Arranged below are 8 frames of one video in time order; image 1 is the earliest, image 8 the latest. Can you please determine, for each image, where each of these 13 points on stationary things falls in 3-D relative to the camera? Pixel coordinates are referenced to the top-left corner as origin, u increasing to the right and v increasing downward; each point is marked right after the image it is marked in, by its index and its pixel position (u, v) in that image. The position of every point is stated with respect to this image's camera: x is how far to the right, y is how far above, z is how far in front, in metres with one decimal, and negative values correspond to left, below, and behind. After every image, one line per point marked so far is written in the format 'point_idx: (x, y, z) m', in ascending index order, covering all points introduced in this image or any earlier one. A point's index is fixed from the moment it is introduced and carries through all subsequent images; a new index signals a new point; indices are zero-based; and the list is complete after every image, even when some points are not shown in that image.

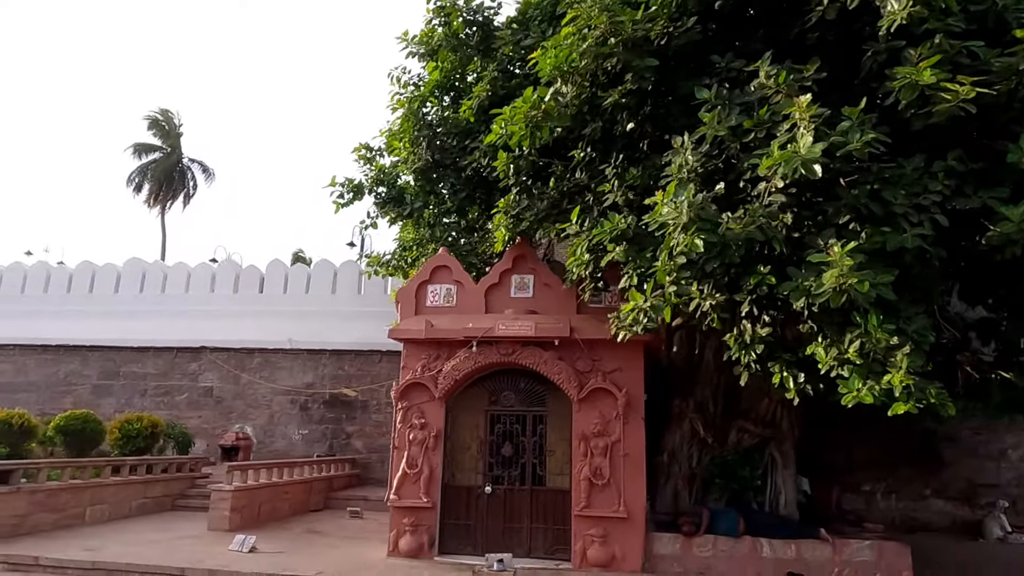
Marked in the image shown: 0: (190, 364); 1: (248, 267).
0: (-5.4, -1.3, +11.2) m
1: (-4.7, +0.4, +11.8) m
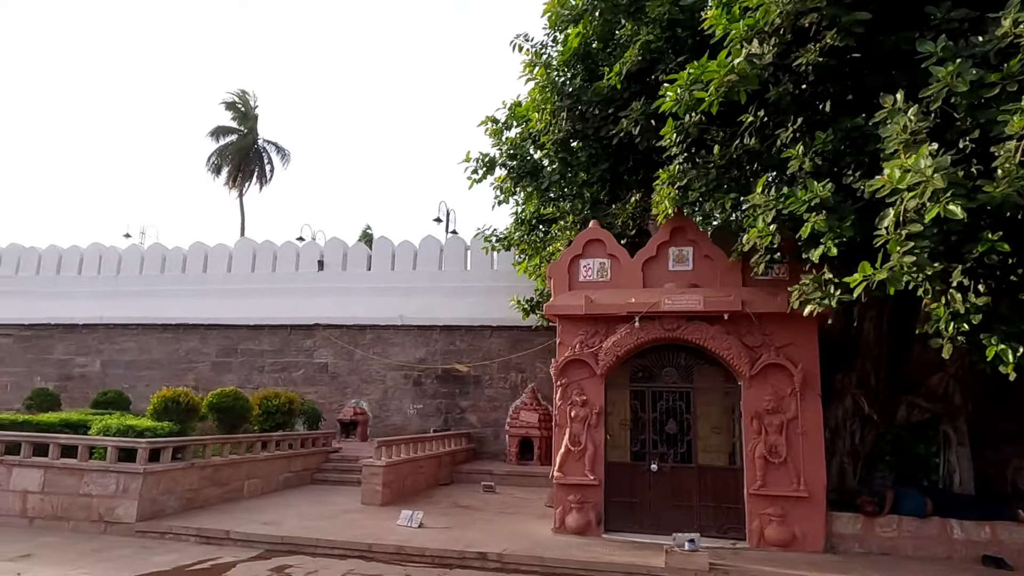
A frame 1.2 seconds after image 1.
0: (-3.6, -0.9, +11.5) m
1: (-2.8, +0.8, +11.9) m
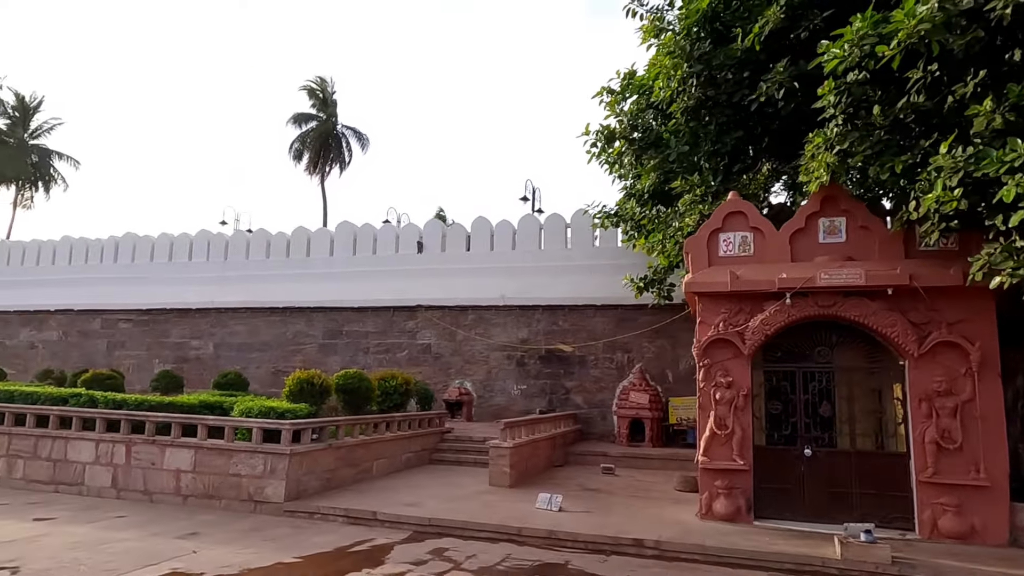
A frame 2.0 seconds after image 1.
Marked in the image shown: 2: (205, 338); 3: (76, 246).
0: (-1.8, -0.6, +11.6) m
1: (-1.0, +1.1, +11.8) m
2: (-5.9, -1.0, +12.6) m
3: (-9.4, +0.9, +14.3) m
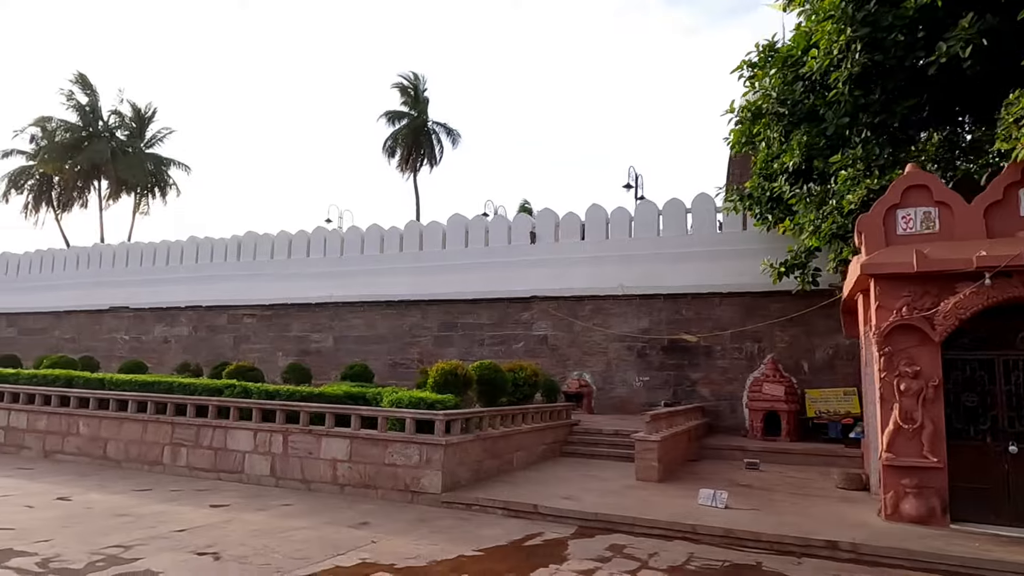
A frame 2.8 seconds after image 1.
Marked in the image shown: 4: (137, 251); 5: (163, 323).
0: (+0.2, -0.4, +11.5) m
1: (+1.0, +1.3, +11.6) m
2: (-3.7, -0.9, +13.0) m
3: (-7.0, +1.0, +15.0) m
4: (-8.9, +0.9, +15.7) m
5: (-7.7, -0.8, +14.7) m
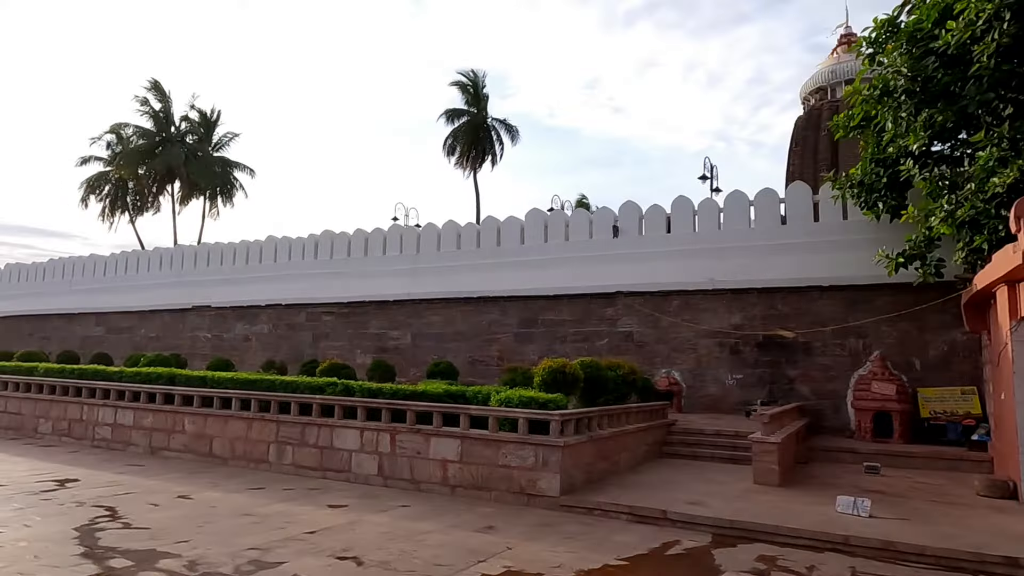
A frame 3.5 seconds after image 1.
0: (+1.6, -0.4, +11.2) m
1: (+2.4, +1.4, +11.3) m
2: (-2.1, -0.8, +13.0) m
3: (-5.3, +1.0, +15.3) m
4: (-7.2, +0.9, +16.1) m
5: (-6.1, -0.8, +15.0) m
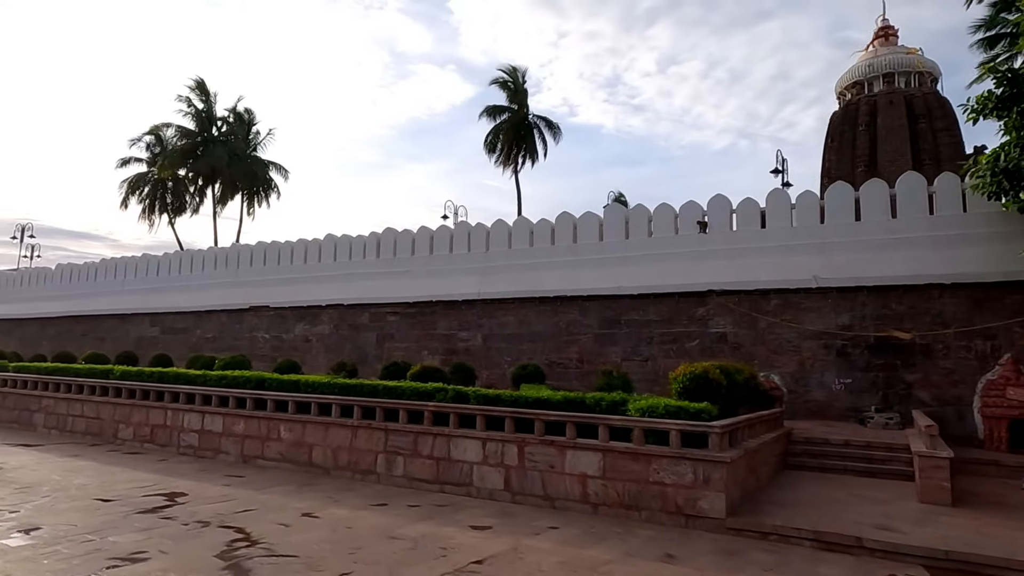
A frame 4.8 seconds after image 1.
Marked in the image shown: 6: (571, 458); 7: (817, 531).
0: (+2.9, -0.3, +10.6) m
1: (+3.7, +1.4, +10.6) m
2: (-0.7, -0.8, +12.5) m
3: (-3.9, +1.0, +14.9) m
4: (-5.6, +0.9, +15.8) m
5: (-4.6, -0.7, +14.6) m
6: (+0.5, -1.4, +5.5) m
7: (+2.1, -1.7, +4.6) m
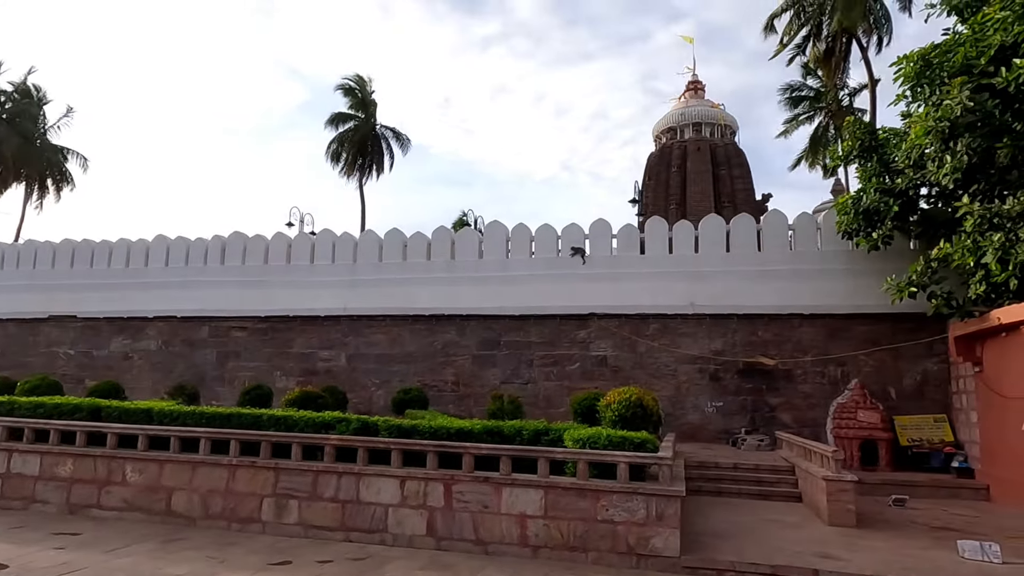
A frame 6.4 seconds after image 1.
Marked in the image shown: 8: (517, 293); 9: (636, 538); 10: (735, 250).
0: (+1.1, -0.7, +10.5) m
1: (+1.8, +1.0, +10.8) m
2: (-3.0, -1.0, +11.4) m
3: (-6.6, +0.8, +12.9) m
4: (-8.5, +0.8, +13.4) m
5: (-7.3, -0.9, +12.4) m
6: (0.0, -1.6, +5.0) m
7: (+1.8, -1.9, +4.5) m
8: (+0.1, -0.1, +10.9) m
9: (+0.9, -1.8, +4.7) m
10: (+3.5, +0.6, +10.3) m
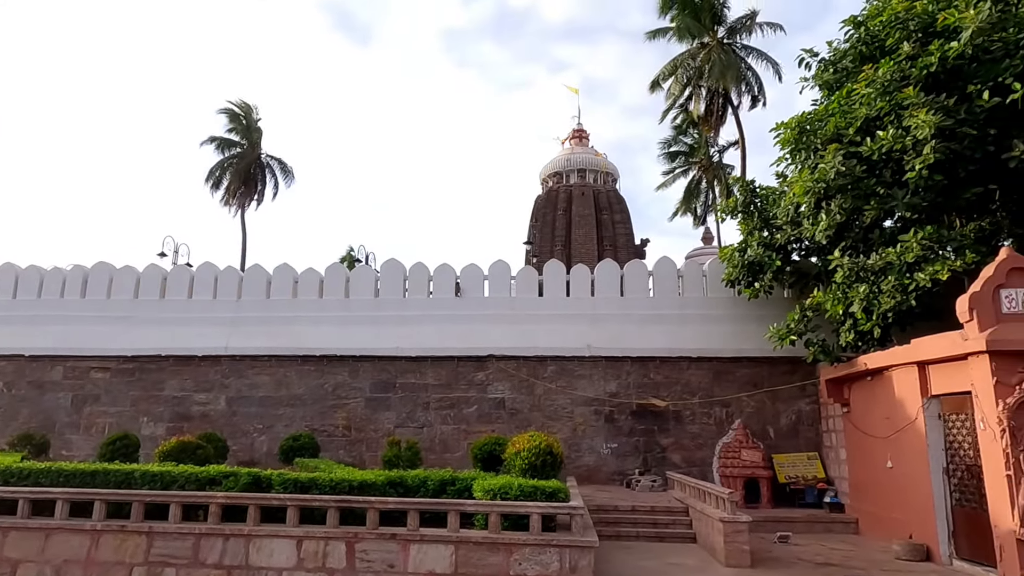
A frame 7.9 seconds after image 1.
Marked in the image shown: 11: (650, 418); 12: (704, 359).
0: (-0.6, -1.3, +10.4) m
1: (+0.2, +0.3, +10.9) m
2: (-4.7, -1.6, +10.6) m
3: (-8.5, +0.2, +11.5) m
4: (-10.5, +0.2, +11.6) m
5: (-9.1, -1.5, +10.9) m
6: (-0.7, -1.9, +4.7) m
7: (+1.2, -2.2, +4.5) m
8: (-1.6, -0.7, +10.6) m
9: (+0.3, -2.1, +4.6) m
10: (+1.9, -0.1, +10.7) m
11: (+2.1, -2.0, +10.1) m
12: (+2.9, -1.1, +10.2) m
